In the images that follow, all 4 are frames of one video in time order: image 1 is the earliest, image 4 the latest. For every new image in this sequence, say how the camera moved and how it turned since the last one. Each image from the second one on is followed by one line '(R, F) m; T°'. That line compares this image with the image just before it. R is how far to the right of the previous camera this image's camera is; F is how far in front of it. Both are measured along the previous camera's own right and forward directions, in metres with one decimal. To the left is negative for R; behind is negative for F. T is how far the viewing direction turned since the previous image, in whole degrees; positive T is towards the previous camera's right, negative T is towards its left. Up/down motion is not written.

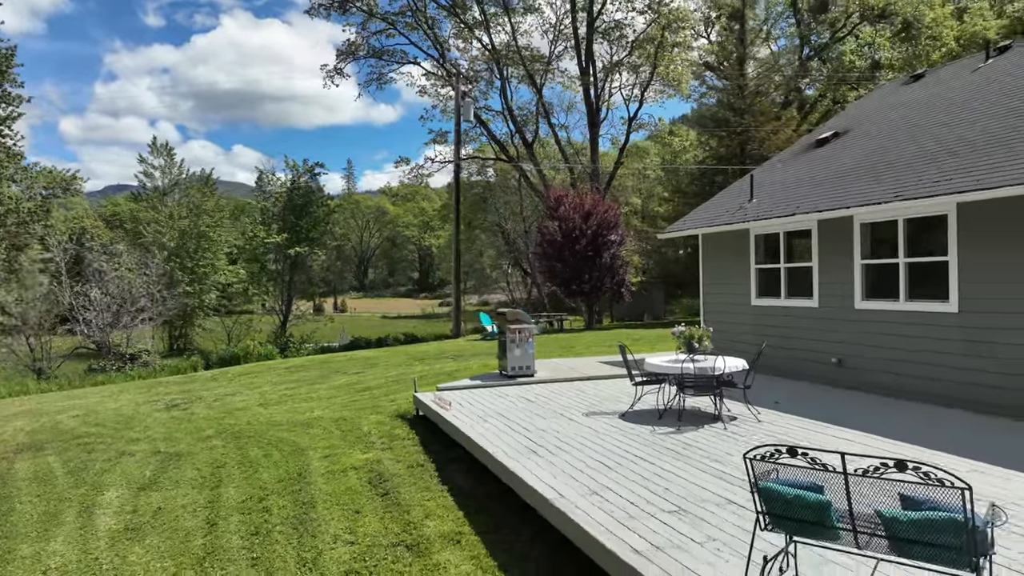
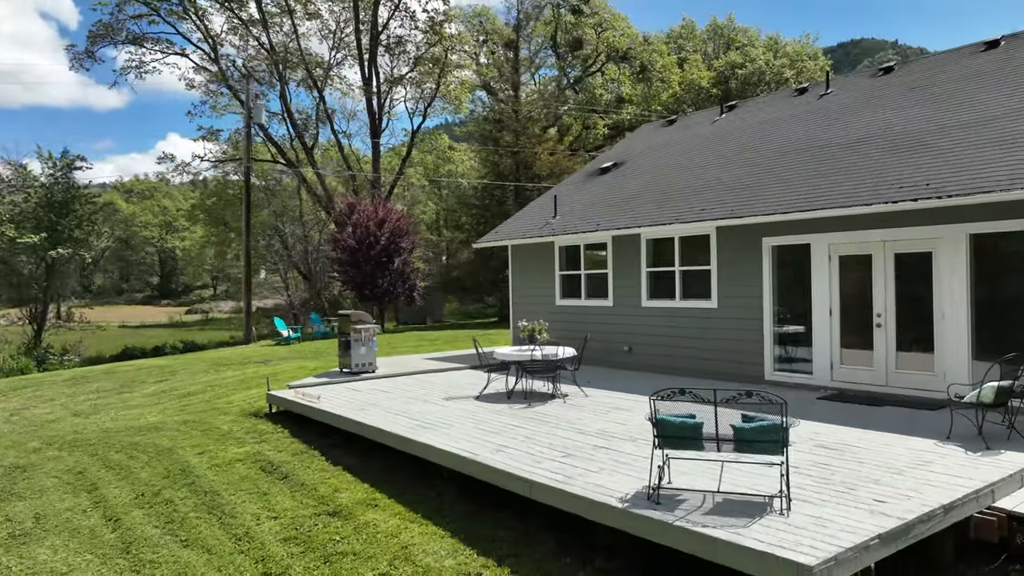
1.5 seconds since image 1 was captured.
(-1.1, -0.8) m; +20°
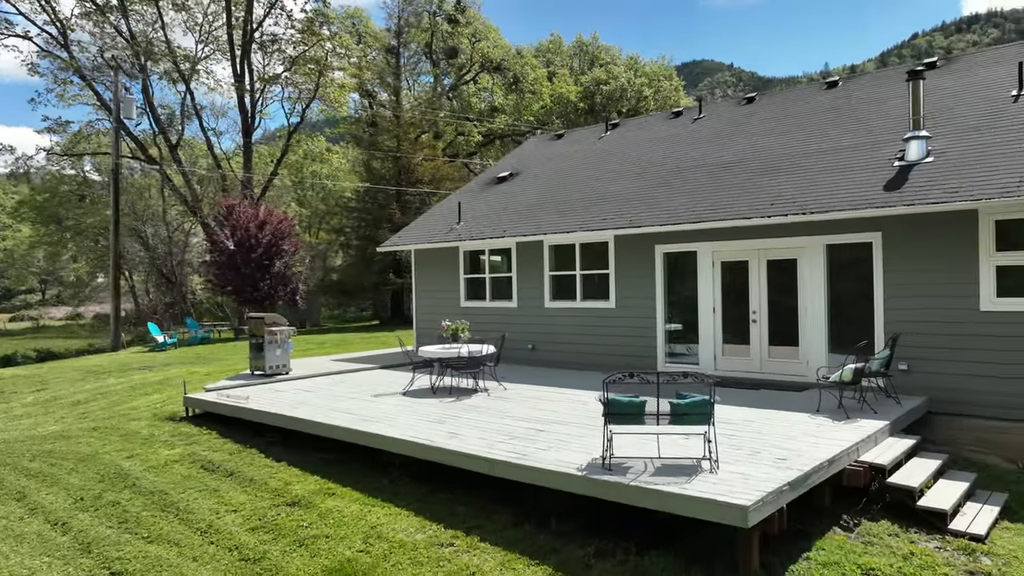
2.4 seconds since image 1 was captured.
(-0.7, -0.5) m; +11°
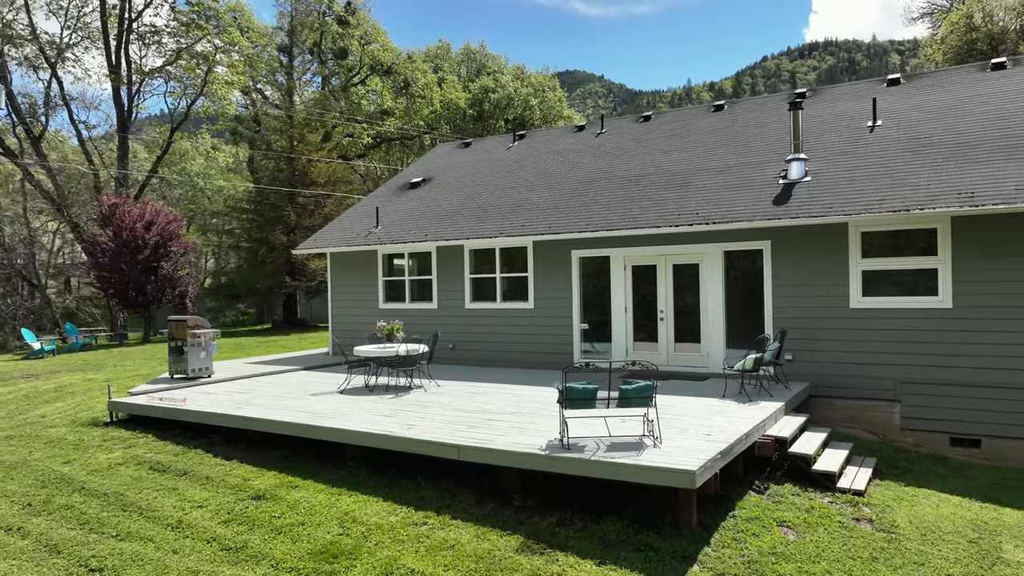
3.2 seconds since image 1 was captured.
(-0.6, -0.4) m; +10°
